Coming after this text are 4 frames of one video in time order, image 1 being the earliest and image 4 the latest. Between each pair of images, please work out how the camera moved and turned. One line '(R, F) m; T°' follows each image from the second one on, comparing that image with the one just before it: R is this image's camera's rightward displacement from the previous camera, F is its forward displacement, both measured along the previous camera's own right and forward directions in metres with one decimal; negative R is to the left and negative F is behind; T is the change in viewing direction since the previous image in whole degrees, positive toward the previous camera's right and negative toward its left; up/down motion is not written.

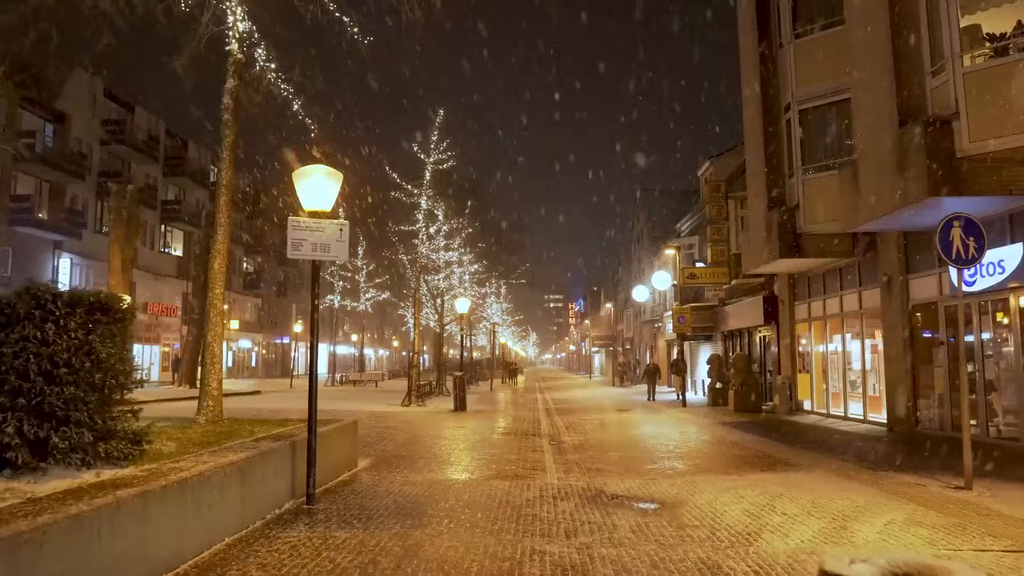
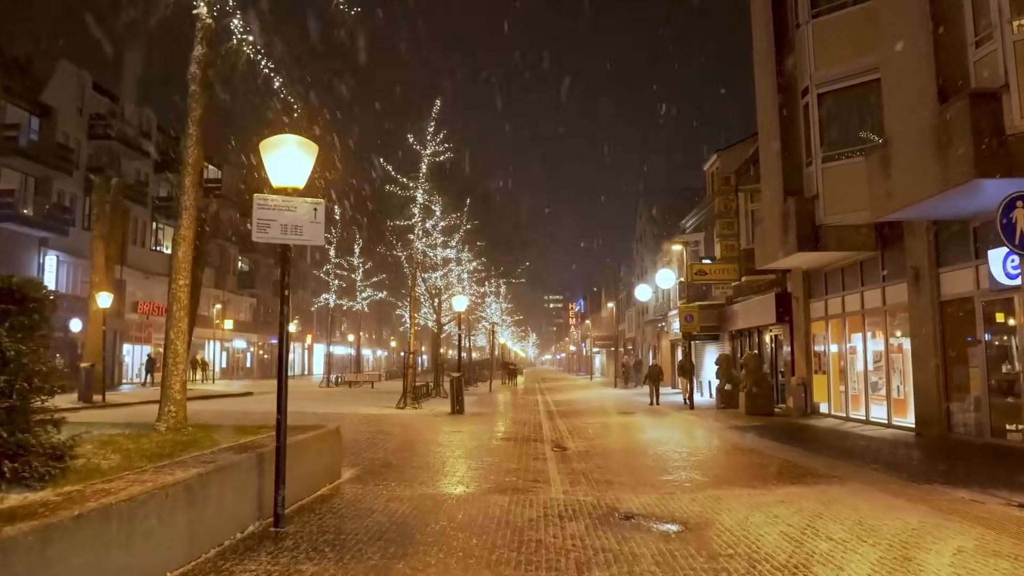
(0.0, +1.1) m; 0°
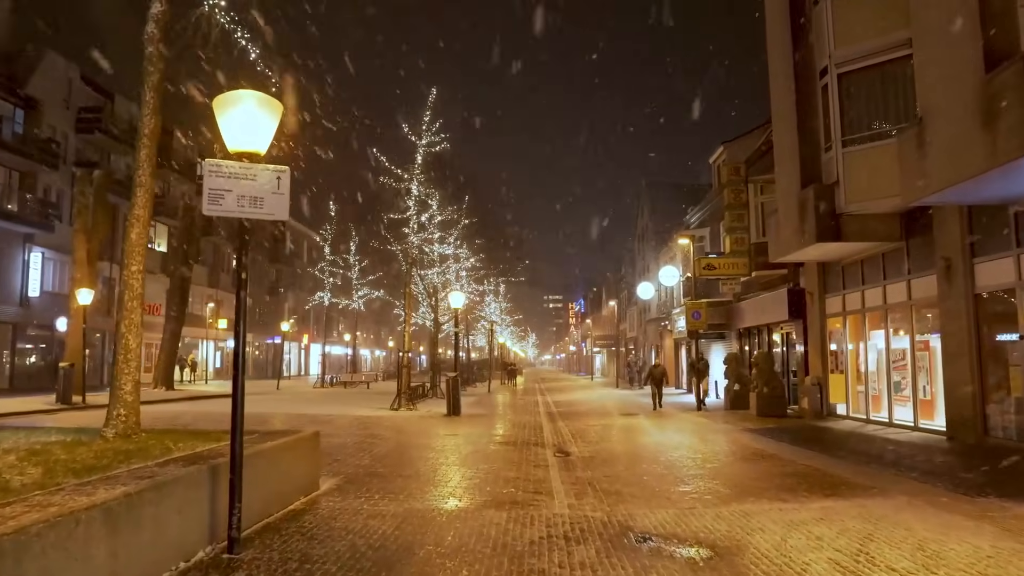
(0.0, +1.1) m; 0°
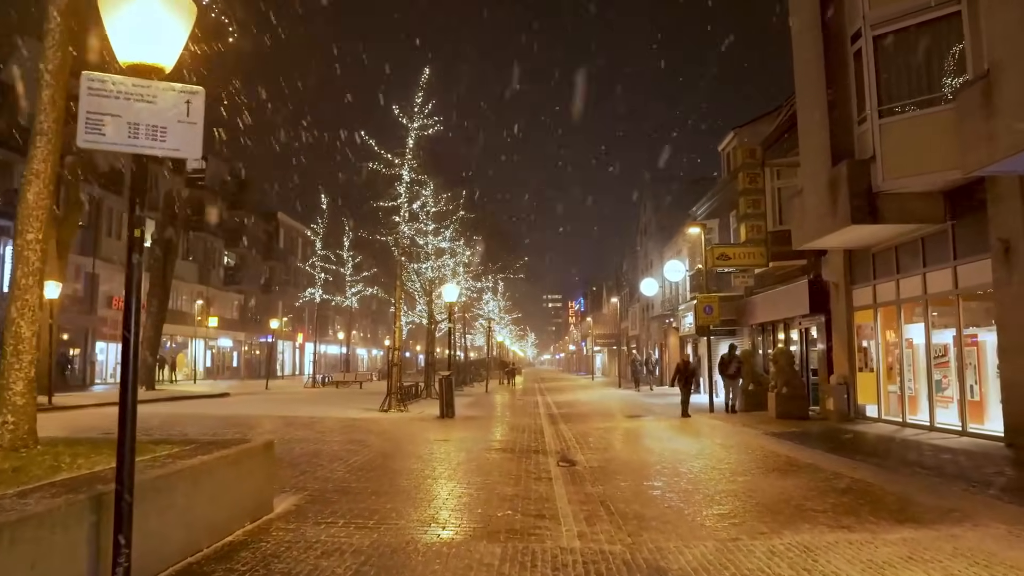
(0.0, +1.7) m; 0°
